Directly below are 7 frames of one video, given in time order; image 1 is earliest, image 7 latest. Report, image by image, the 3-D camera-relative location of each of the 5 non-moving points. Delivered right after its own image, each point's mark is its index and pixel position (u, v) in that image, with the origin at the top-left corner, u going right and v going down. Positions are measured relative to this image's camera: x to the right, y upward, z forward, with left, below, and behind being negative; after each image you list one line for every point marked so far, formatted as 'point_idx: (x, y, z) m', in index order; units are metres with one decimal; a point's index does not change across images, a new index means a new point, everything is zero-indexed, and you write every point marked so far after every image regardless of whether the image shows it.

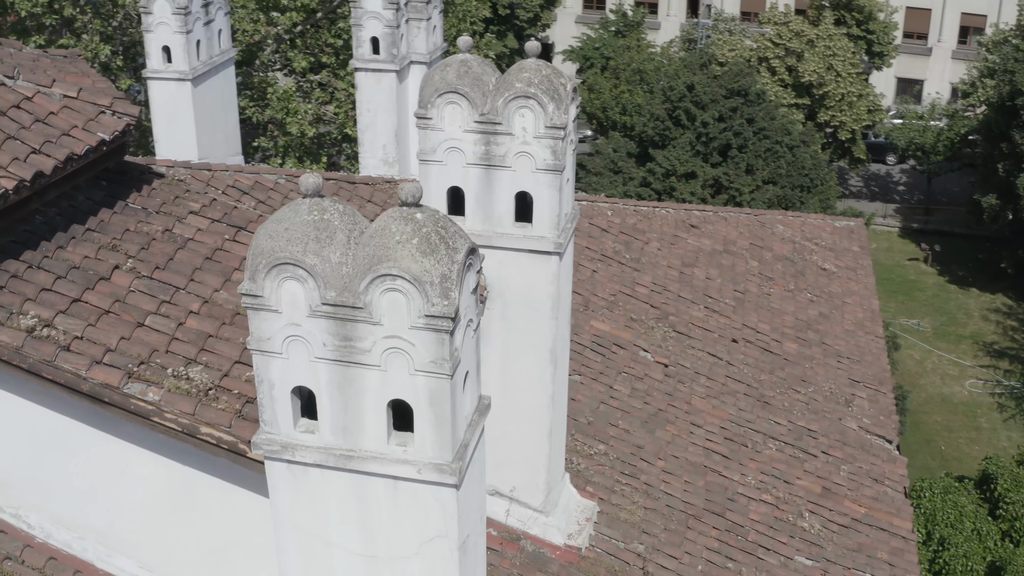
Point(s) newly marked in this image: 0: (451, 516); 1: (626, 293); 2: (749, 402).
0: (-0.3, -1.2, +7.2) m
1: (+1.3, -0.1, +15.6) m
2: (+2.5, -1.2, +14.3) m
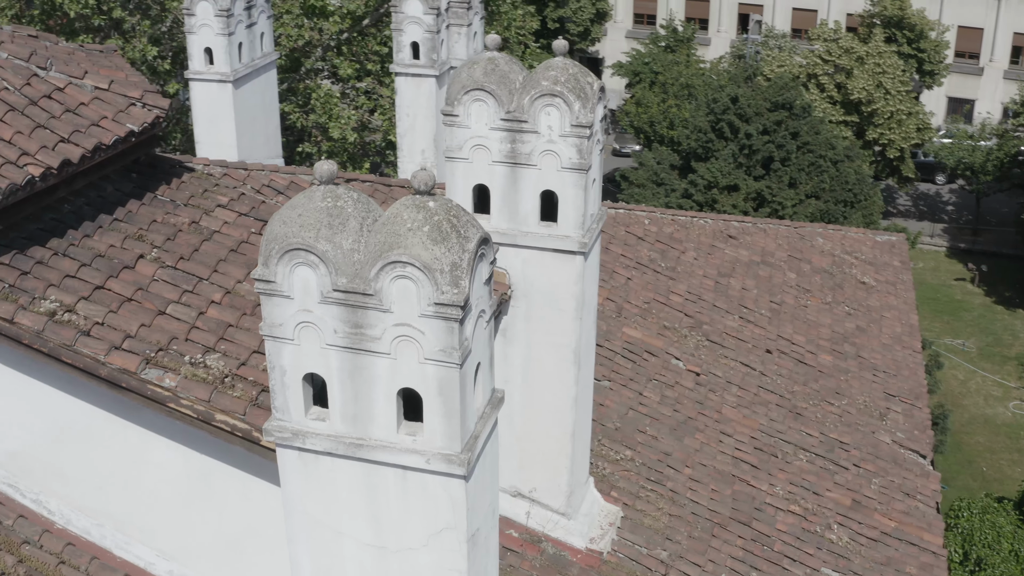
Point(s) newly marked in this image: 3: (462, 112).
0: (-0.3, -1.2, +7.1) m
1: (+1.7, -0.1, +15.5) m
2: (+2.8, -1.3, +14.2) m
3: (-0.4, +1.3, +9.8) m
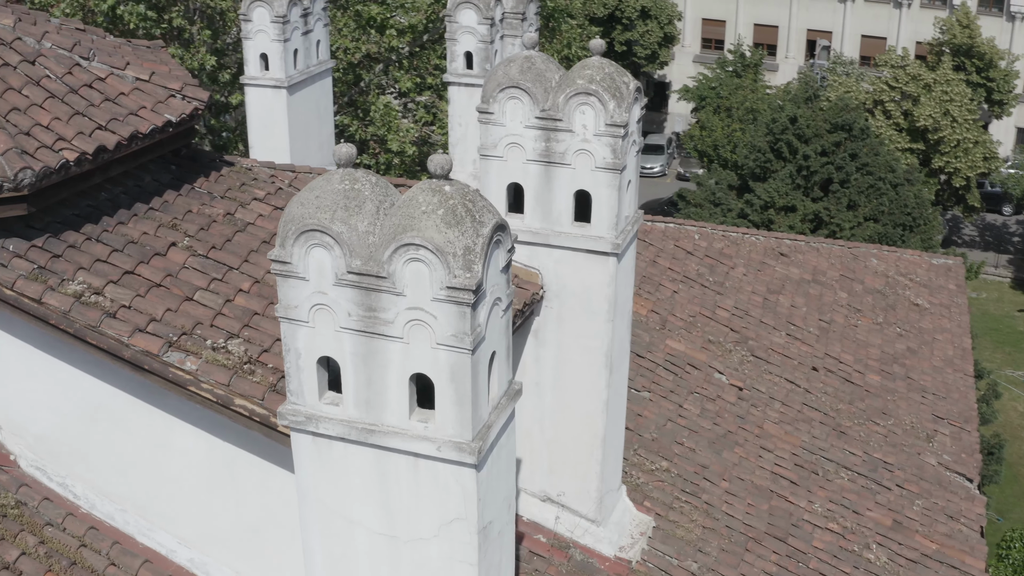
0: (-0.2, -1.1, +7.1) m
1: (+2.2, -0.3, +15.3) m
2: (+3.2, -1.5, +13.9) m
3: (-0.1, +1.3, +9.8) m
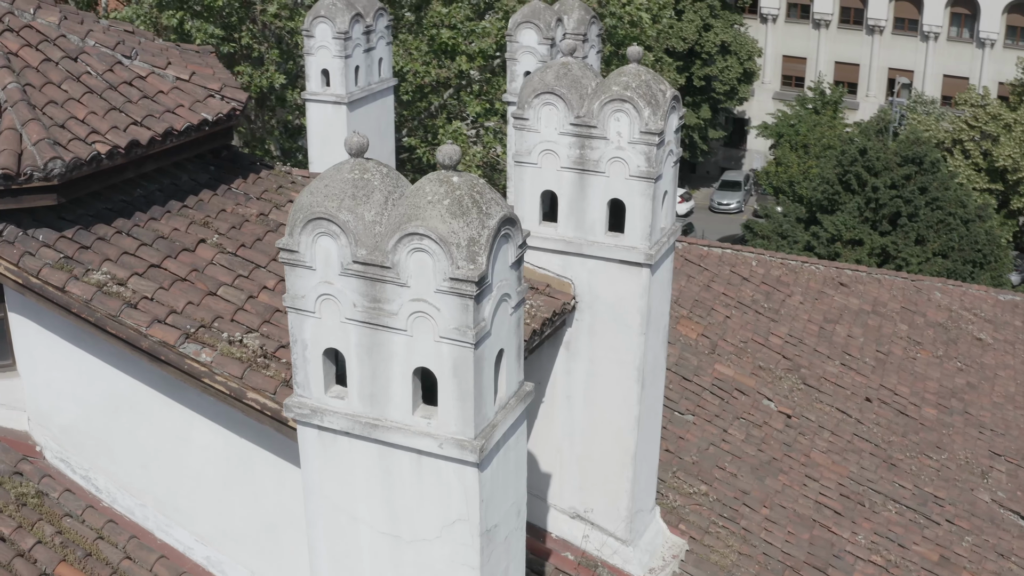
0: (-0.2, -1.1, +6.9) m
1: (+2.7, -0.6, +15.1) m
2: (+3.6, -1.7, +13.5) m
3: (+0.1, +1.2, +9.7) m
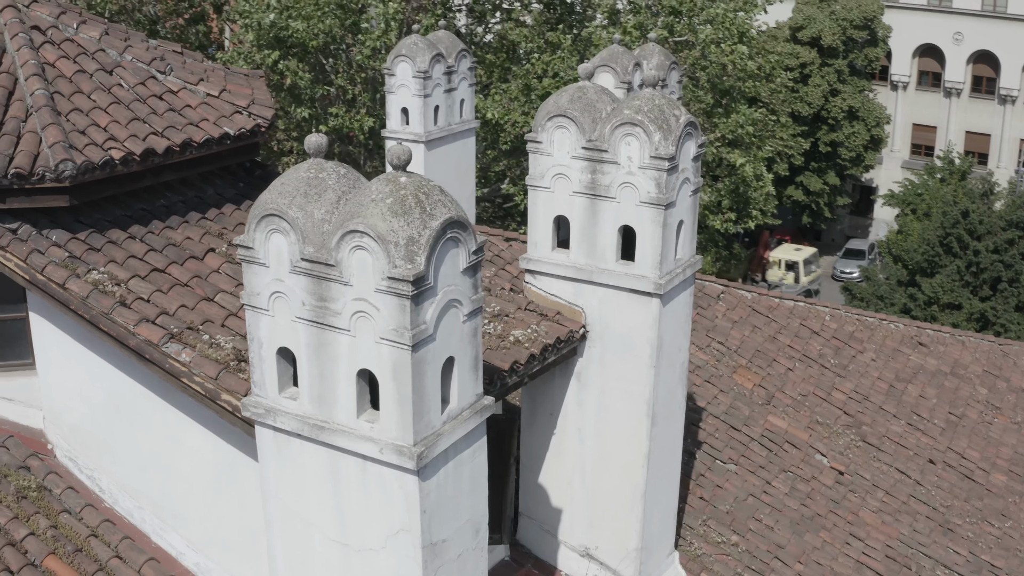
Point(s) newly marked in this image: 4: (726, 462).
0: (-0.5, -1.1, +6.8) m
1: (+3.3, -1.2, +14.5) m
2: (+3.9, -2.3, +12.9) m
3: (+0.3, +1.1, +9.6) m
4: (+2.0, -1.7, +12.9) m
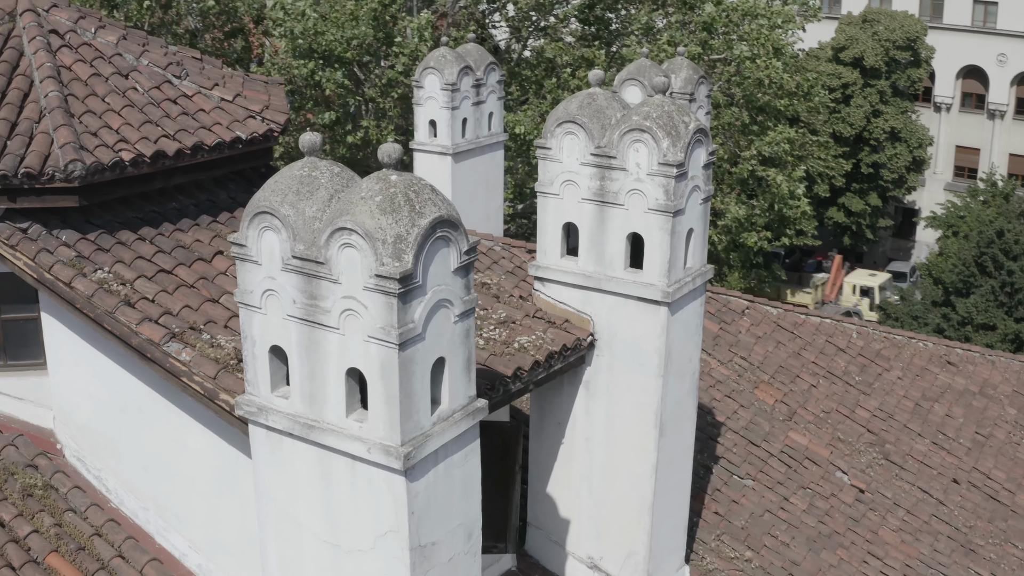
0: (-0.5, -1.1, +6.7) m
1: (+3.5, -1.3, +14.4) m
2: (+4.1, -2.4, +12.7) m
3: (+0.3, +1.0, +9.5) m
4: (+2.2, -1.8, +12.7) m
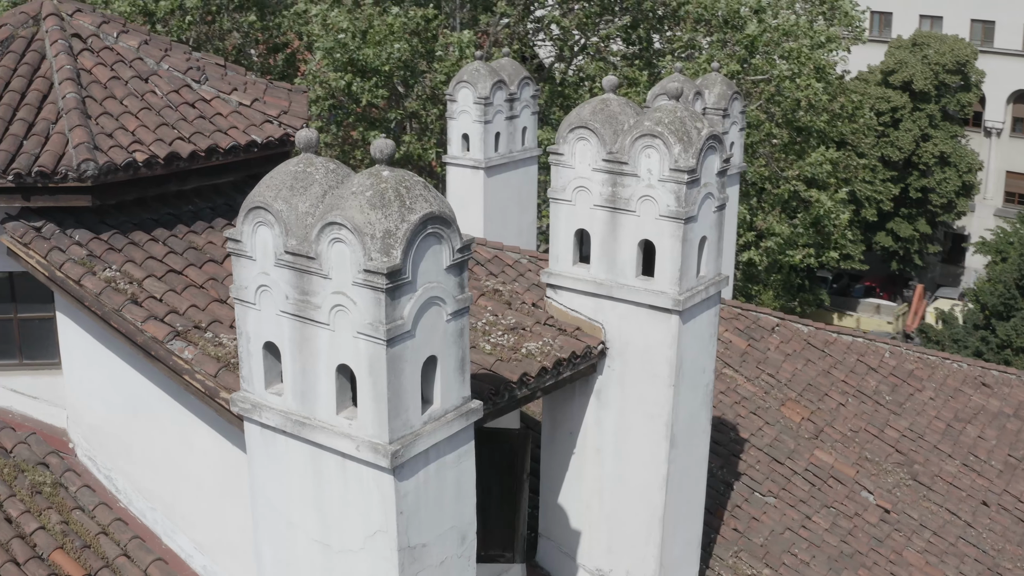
0: (-0.6, -1.1, +6.7) m
1: (+3.7, -1.5, +14.1) m
2: (+4.2, -2.6, +12.4) m
3: (+0.4, +1.0, +9.5) m
4: (+2.3, -1.9, +12.5) m
